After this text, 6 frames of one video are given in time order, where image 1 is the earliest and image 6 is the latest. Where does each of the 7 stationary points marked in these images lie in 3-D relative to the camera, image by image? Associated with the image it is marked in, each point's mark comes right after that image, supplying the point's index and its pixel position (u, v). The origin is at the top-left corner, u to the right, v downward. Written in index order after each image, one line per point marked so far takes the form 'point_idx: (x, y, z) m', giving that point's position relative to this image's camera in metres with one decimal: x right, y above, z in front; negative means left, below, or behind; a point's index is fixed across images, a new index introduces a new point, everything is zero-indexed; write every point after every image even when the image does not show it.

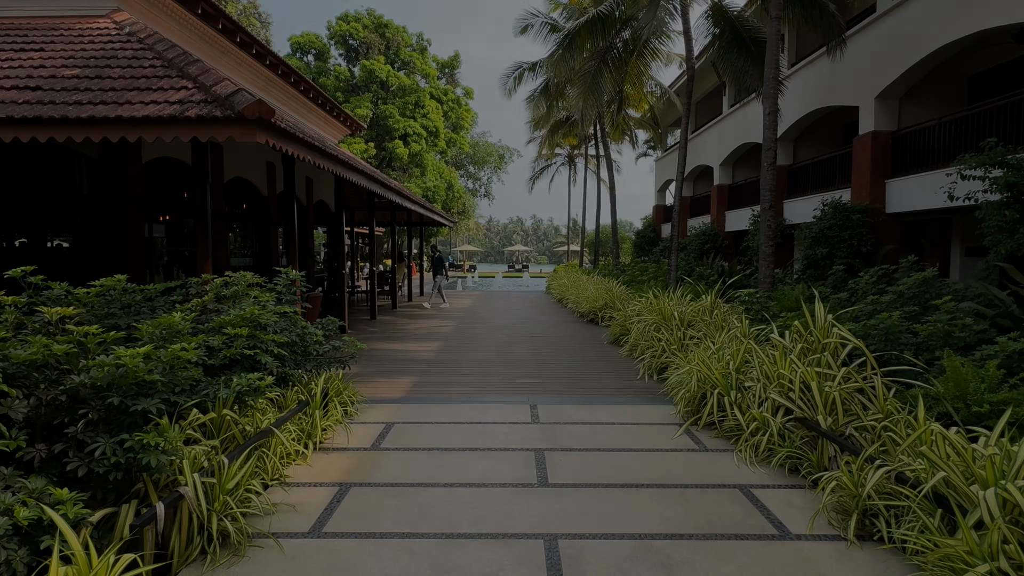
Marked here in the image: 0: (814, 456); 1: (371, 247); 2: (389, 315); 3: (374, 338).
0: (+1.7, -0.9, +3.2) m
1: (-3.3, +0.9, +13.6) m
2: (-2.4, -0.6, +11.7) m
3: (-2.1, -0.7, +8.8) m
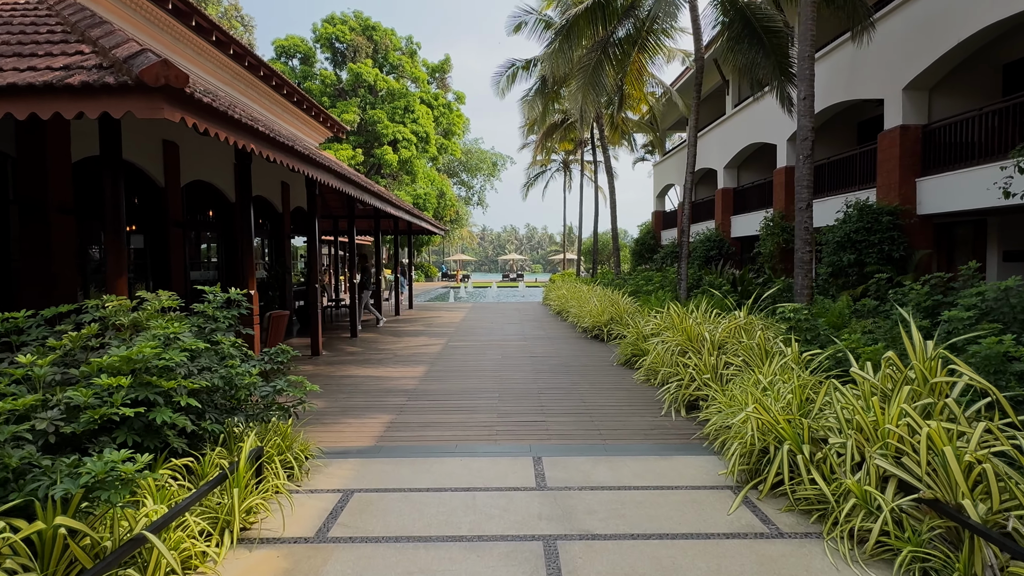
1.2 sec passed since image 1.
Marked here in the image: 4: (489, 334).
0: (+1.7, -1.0, +2.2) m
1: (-3.4, +0.6, +12.5) m
2: (-2.5, -0.8, +10.7) m
3: (-2.1, -1.0, +7.8) m
4: (-0.4, -0.8, +10.2) m
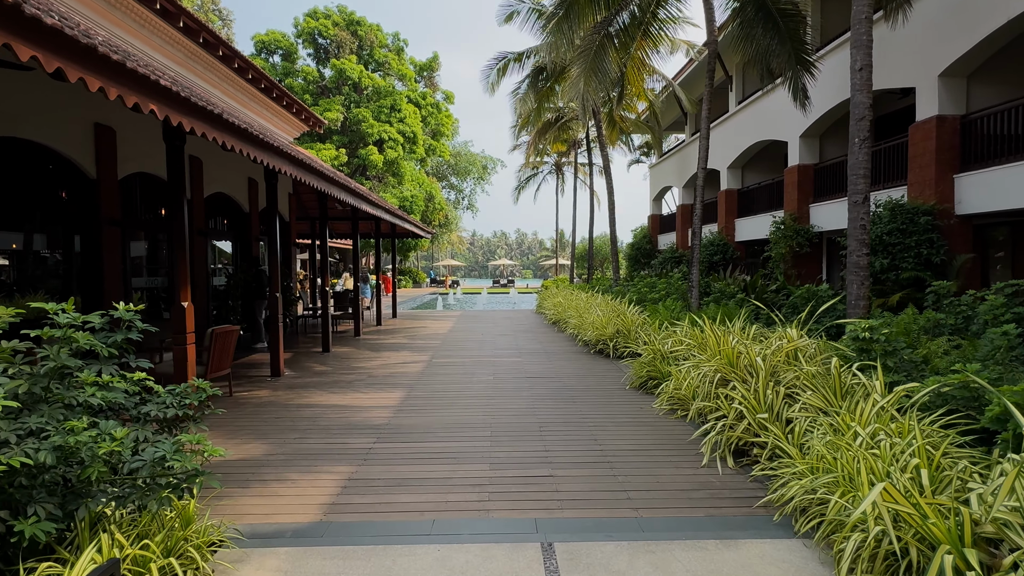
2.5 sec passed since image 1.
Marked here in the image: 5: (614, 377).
0: (+1.7, -1.1, +1.1) m
1: (-3.5, +0.5, +11.4) m
2: (-2.6, -1.0, +9.5) m
3: (-2.2, -1.1, +6.6) m
4: (-0.5, -0.9, +9.1) m
5: (+1.1, -1.0, +6.5) m
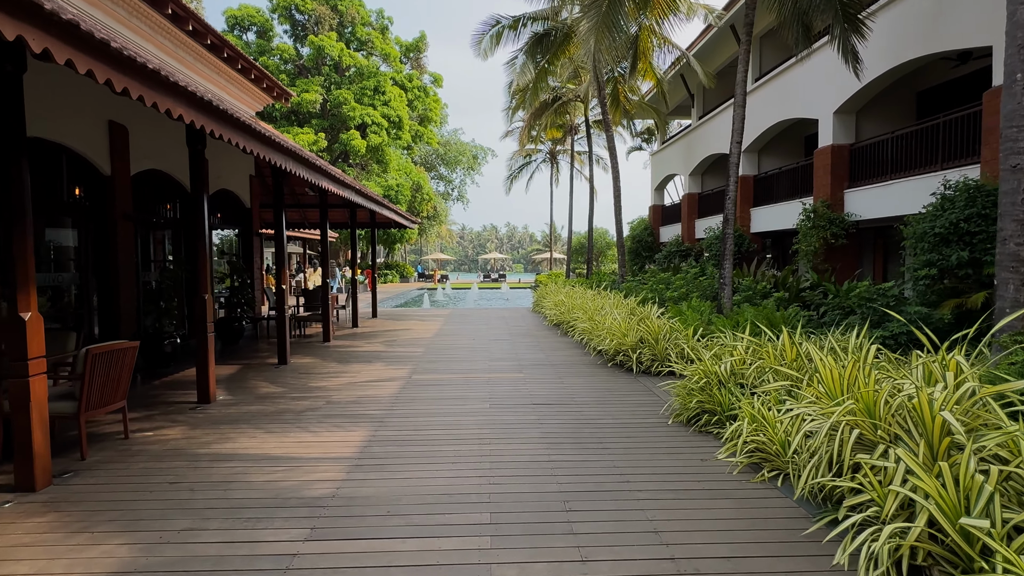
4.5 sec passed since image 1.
0: (+1.8, -1.1, -0.5) m
1: (-3.6, +0.5, +9.7) m
2: (-2.7, -0.9, +7.9) m
3: (-2.2, -1.1, +5.0) m
4: (-0.5, -0.9, +7.5) m
5: (+1.1, -1.0, +4.9) m
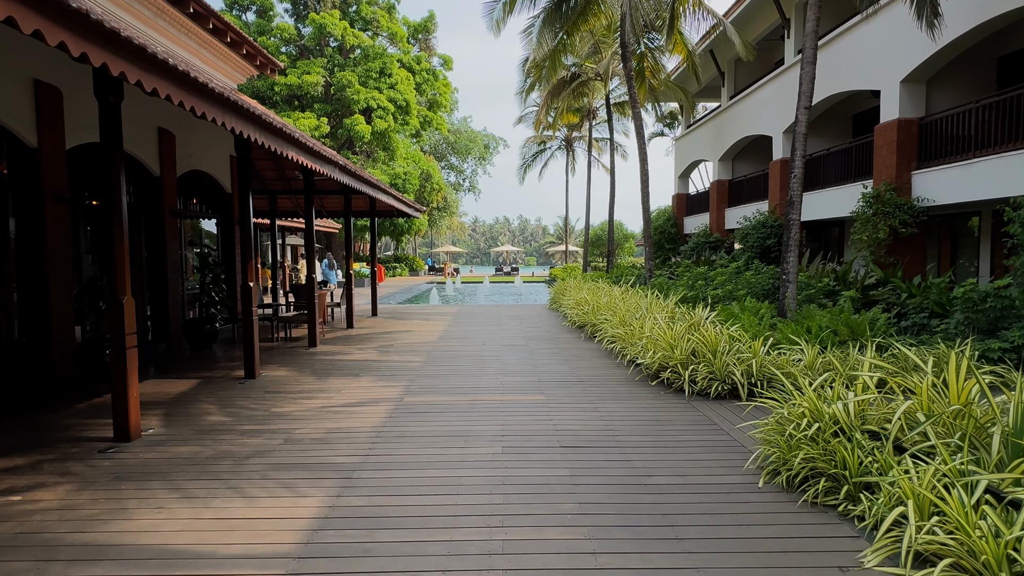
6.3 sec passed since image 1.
0: (+1.8, -1.2, -1.9) m
1: (-3.4, +0.6, +8.4) m
2: (-2.5, -0.9, +6.6) m
3: (-2.0, -1.1, +3.7) m
4: (-0.4, -0.9, +6.1) m
5: (+1.3, -1.0, +3.5) m
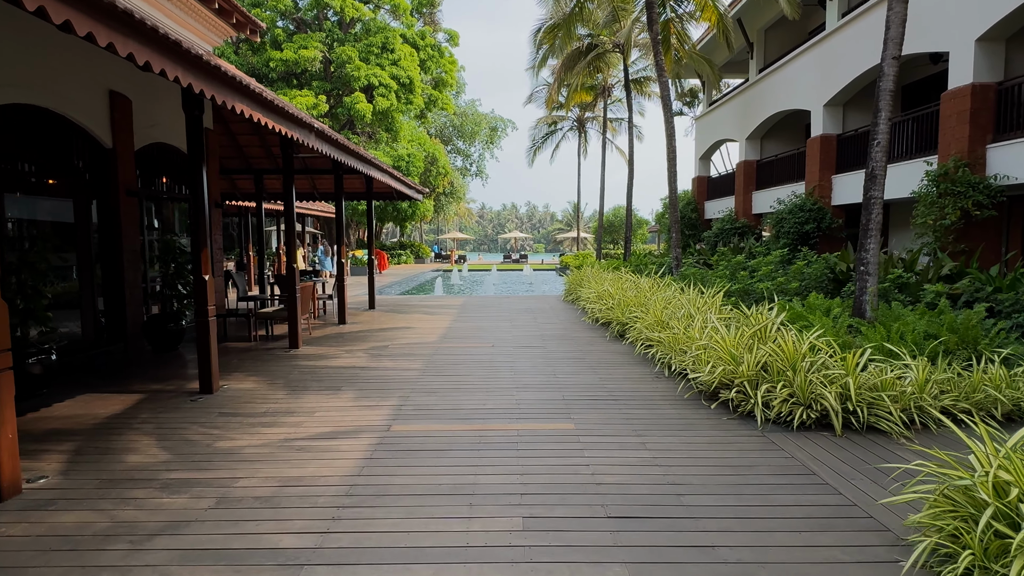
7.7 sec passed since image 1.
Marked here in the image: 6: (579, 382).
0: (+1.8, -1.3, -3.0) m
1: (-3.2, +0.7, +7.2) m
2: (-2.3, -0.8, +5.4) m
3: (-1.9, -1.1, +2.5) m
4: (-0.2, -0.8, +5.0) m
5: (+1.4, -1.0, +2.3) m
6: (+0.6, -0.8, +5.0) m
